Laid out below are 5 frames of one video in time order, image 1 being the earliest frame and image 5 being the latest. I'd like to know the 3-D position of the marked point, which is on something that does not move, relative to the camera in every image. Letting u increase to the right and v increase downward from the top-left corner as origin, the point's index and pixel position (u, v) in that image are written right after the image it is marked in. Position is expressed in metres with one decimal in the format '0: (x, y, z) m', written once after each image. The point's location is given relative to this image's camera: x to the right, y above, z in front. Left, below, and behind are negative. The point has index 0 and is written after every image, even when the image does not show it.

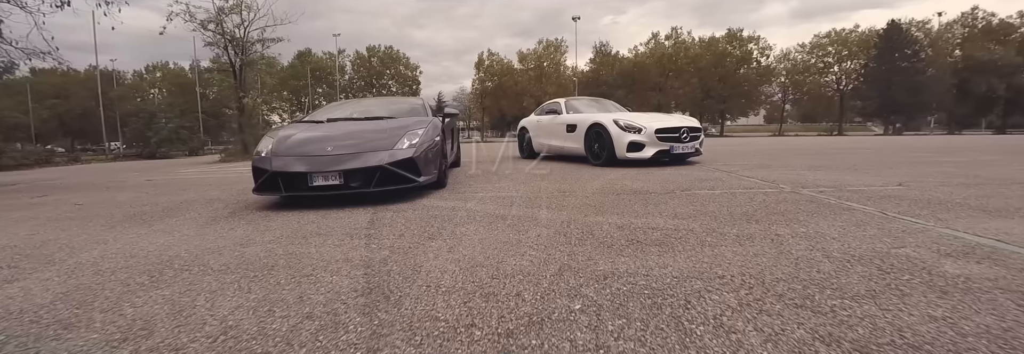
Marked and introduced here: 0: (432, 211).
0: (-0.8, -0.3, +3.8) m
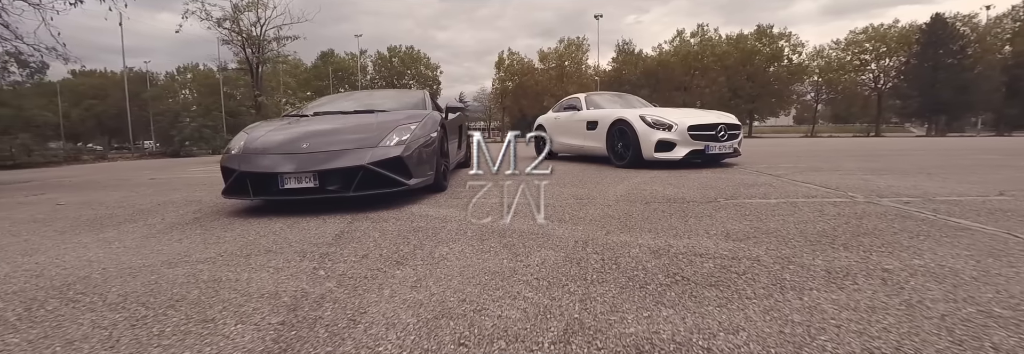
0: (-0.8, -0.3, +3.1) m
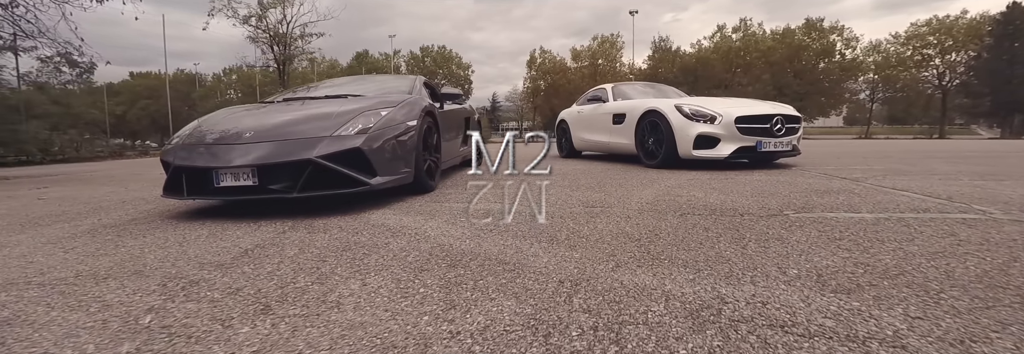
0: (-0.9, -0.3, +2.3) m
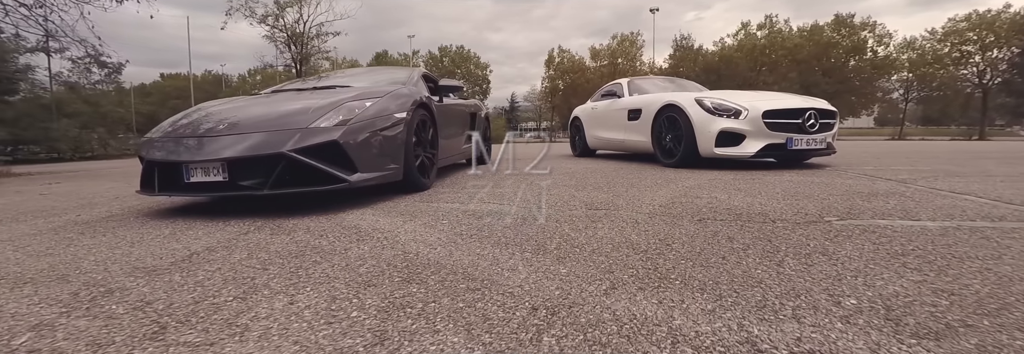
0: (-0.9, -0.3, +2.1) m
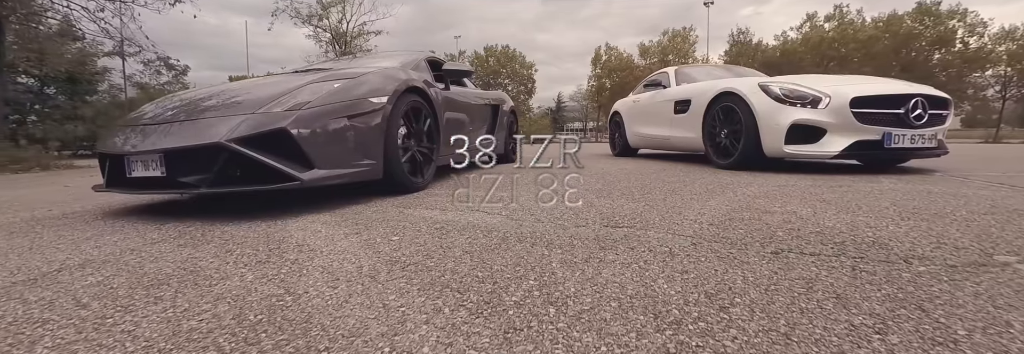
0: (-1.0, -0.3, +1.5) m
